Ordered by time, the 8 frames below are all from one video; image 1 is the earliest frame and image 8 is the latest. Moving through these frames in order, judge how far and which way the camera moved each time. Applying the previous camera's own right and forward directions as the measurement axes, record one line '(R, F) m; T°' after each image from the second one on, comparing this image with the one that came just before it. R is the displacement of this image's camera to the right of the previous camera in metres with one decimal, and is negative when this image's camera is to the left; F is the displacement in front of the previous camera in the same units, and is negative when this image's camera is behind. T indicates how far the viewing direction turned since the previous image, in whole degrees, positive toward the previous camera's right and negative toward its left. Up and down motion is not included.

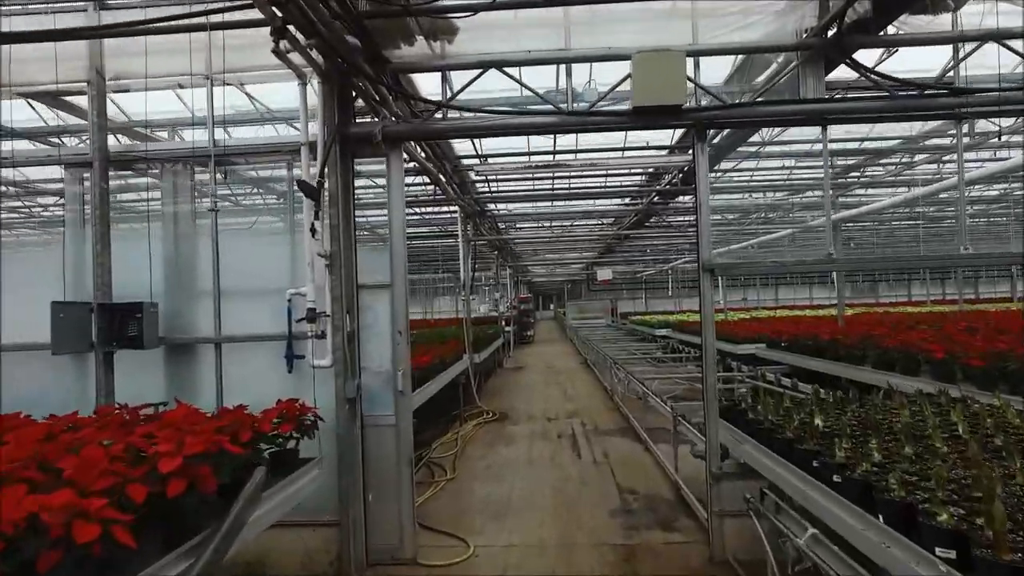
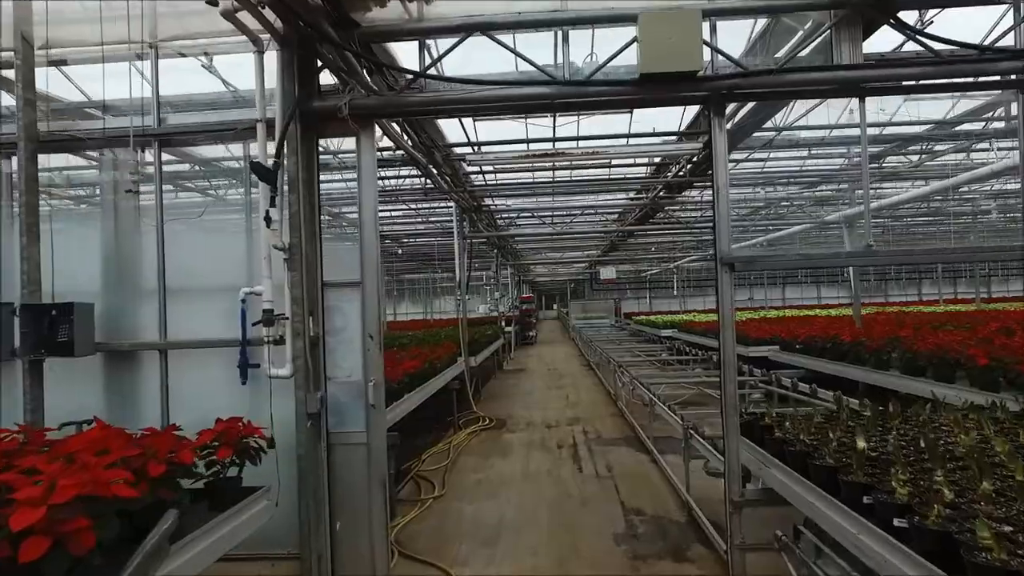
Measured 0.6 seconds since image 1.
(+0.1, +0.5) m; 0°
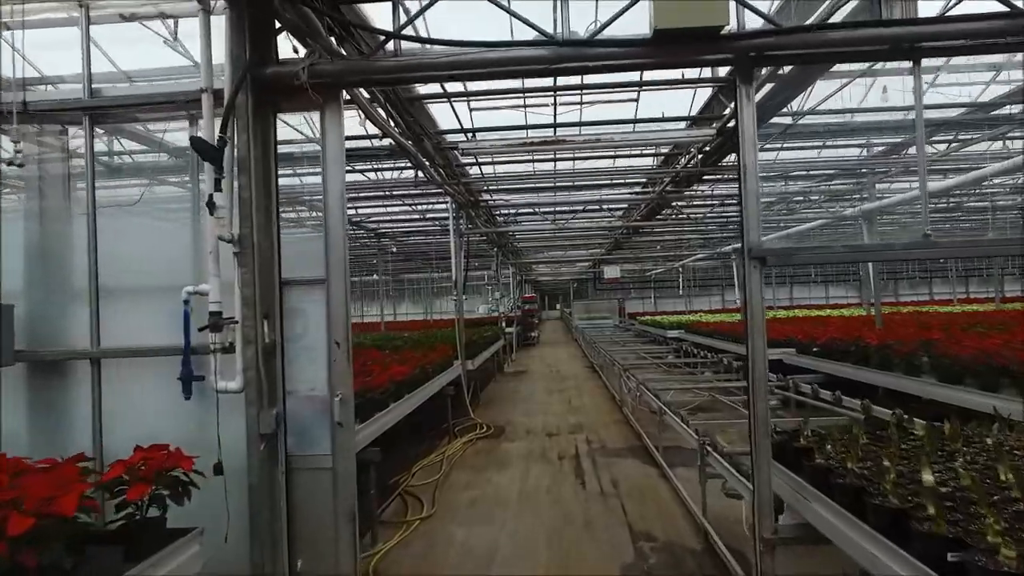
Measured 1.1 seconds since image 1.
(+0.1, +0.5) m; 0°
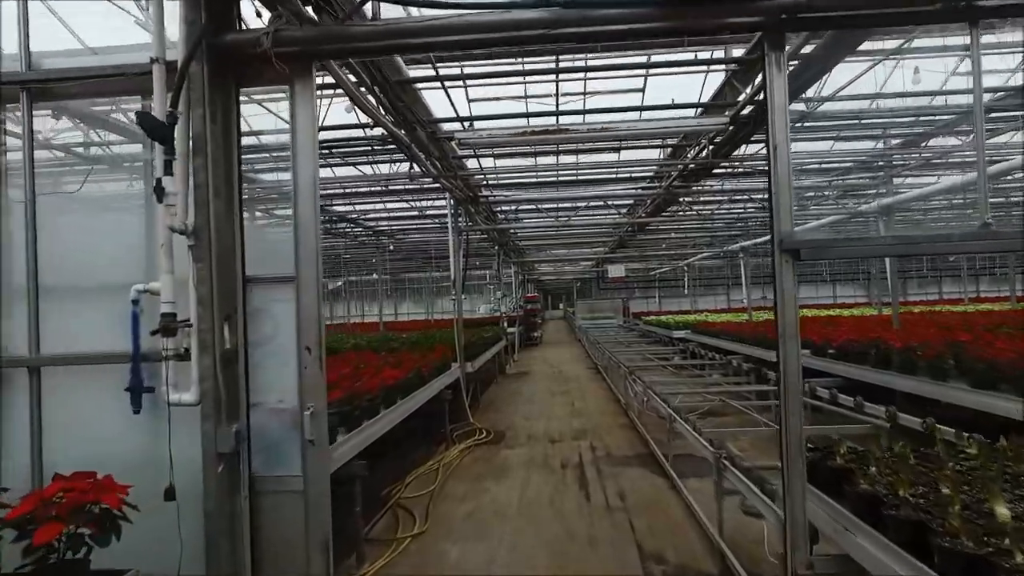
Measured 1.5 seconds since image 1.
(0.0, +0.3) m; 0°
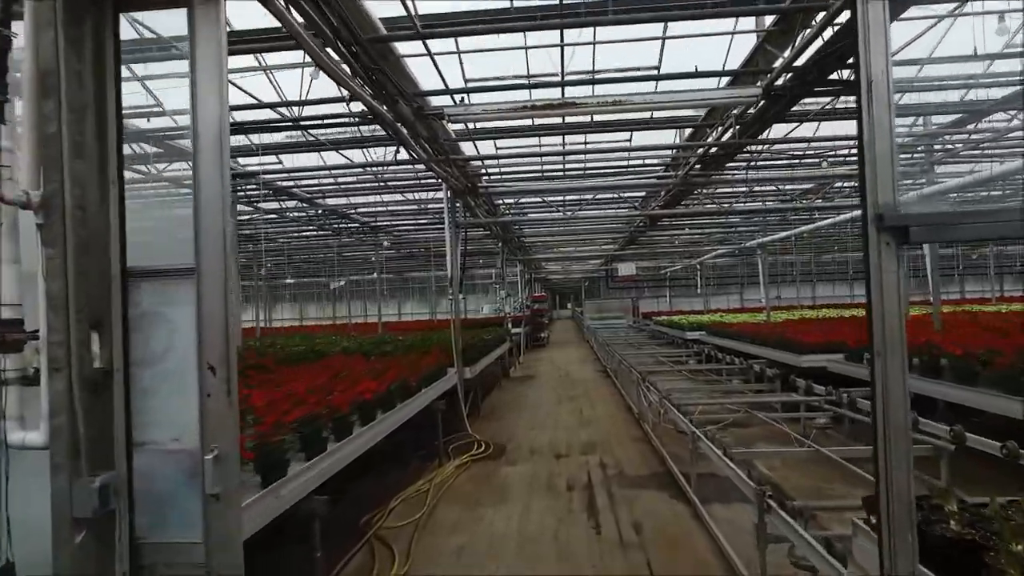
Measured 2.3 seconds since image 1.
(+0.1, +0.7) m; -1°
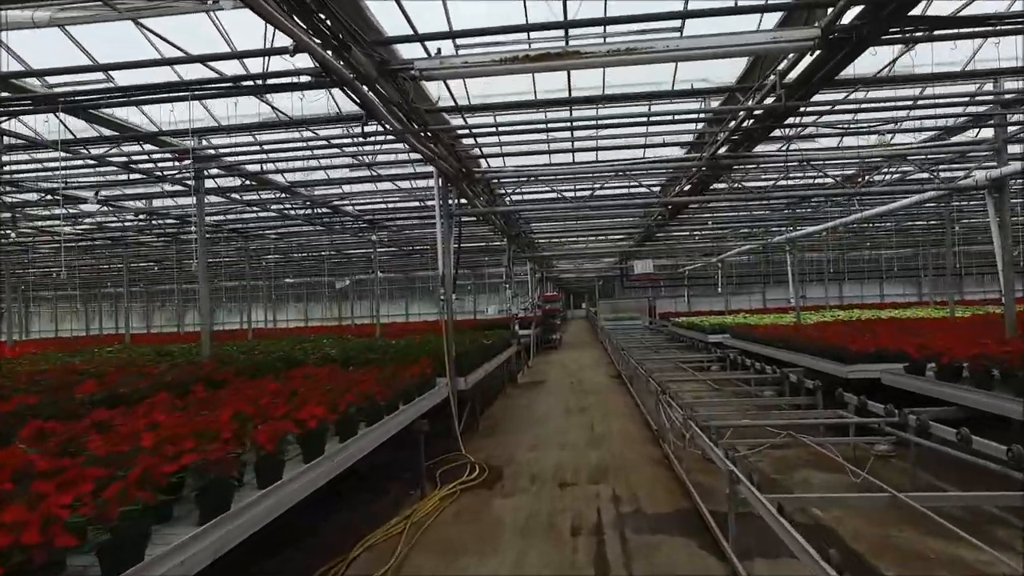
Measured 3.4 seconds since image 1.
(+0.2, +0.9) m; -1°
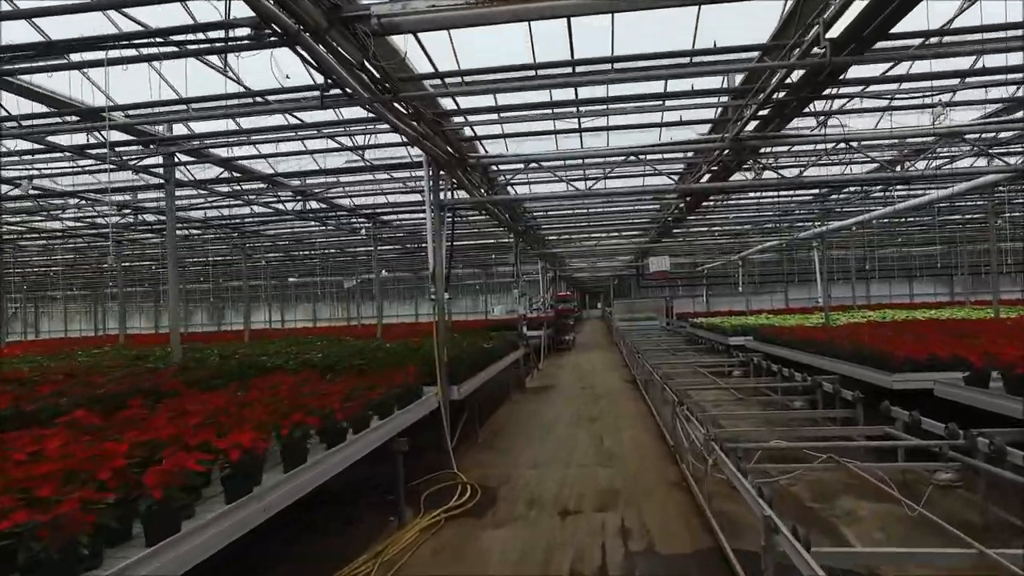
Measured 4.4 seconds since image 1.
(+0.2, +0.7) m; -2°
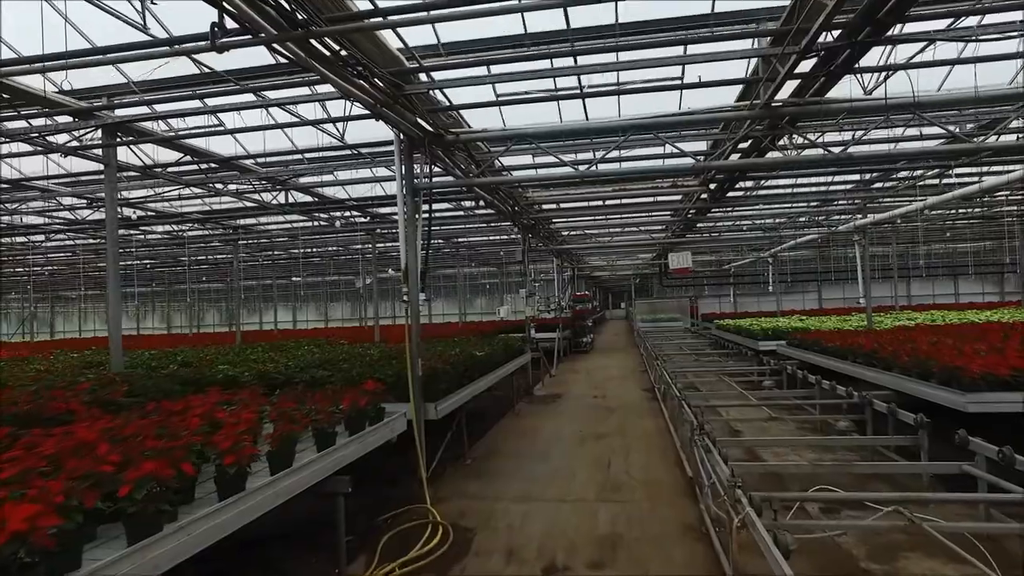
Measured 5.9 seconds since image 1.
(+0.3, +0.9) m; -2°
